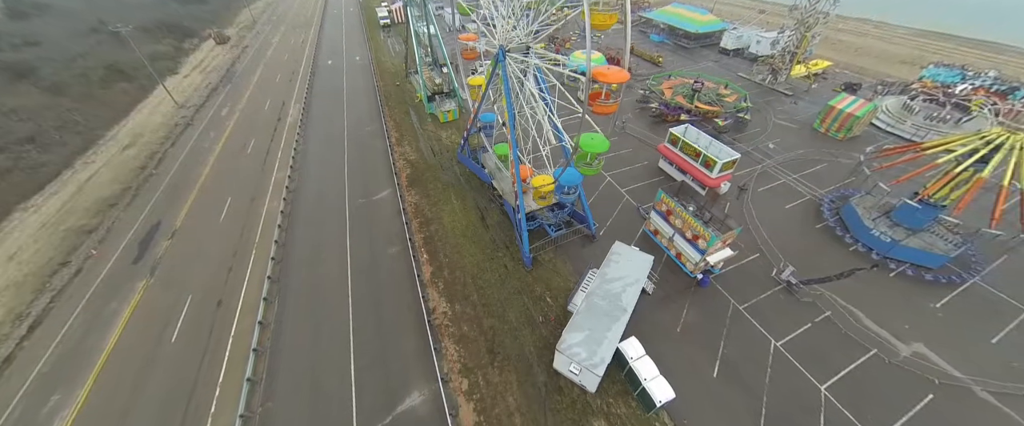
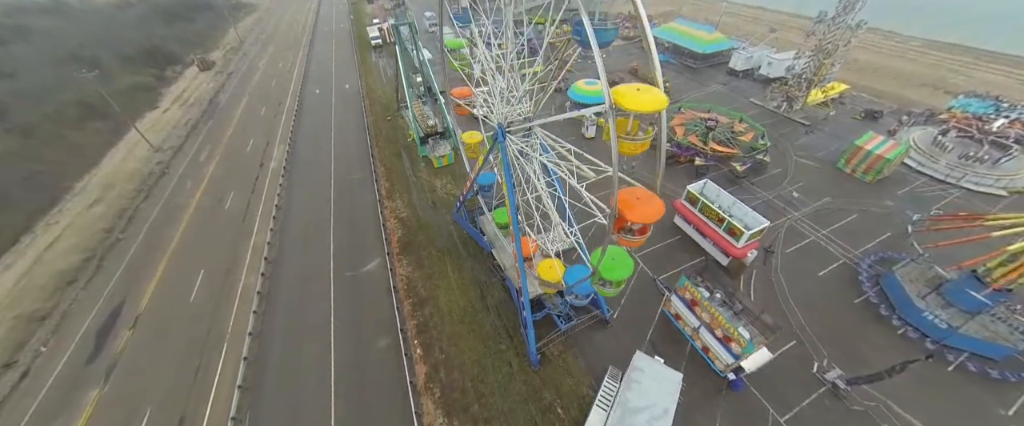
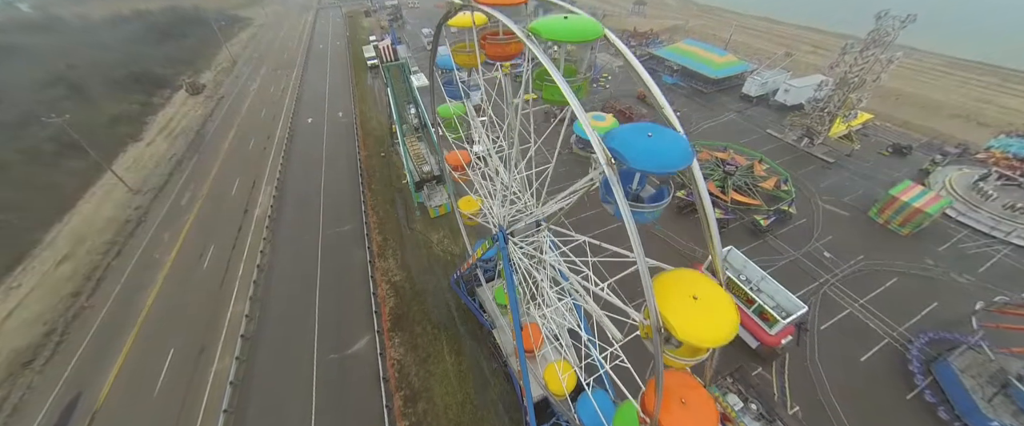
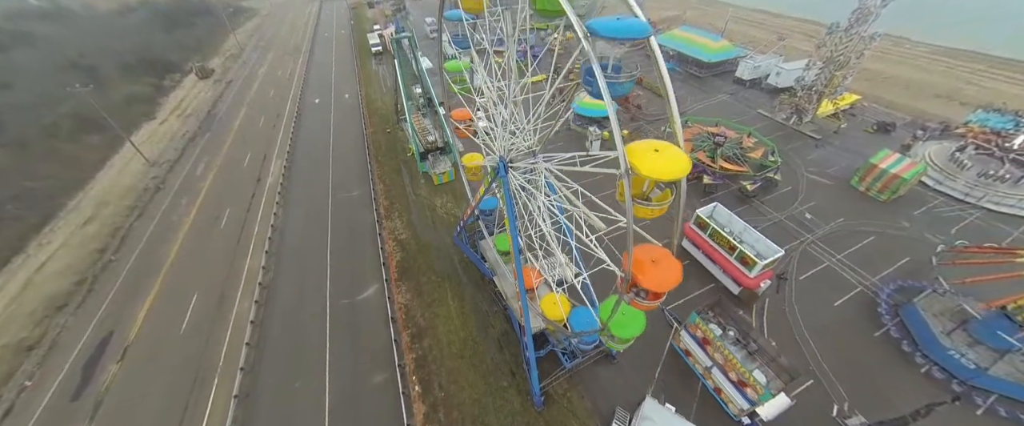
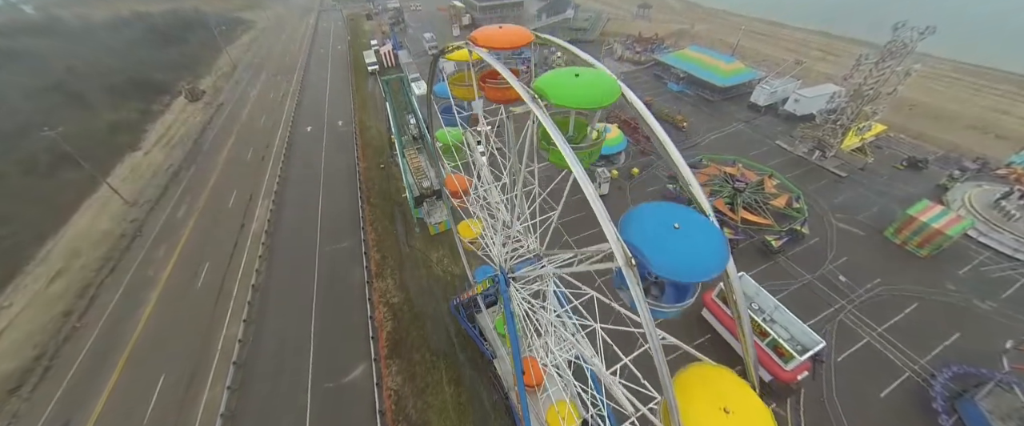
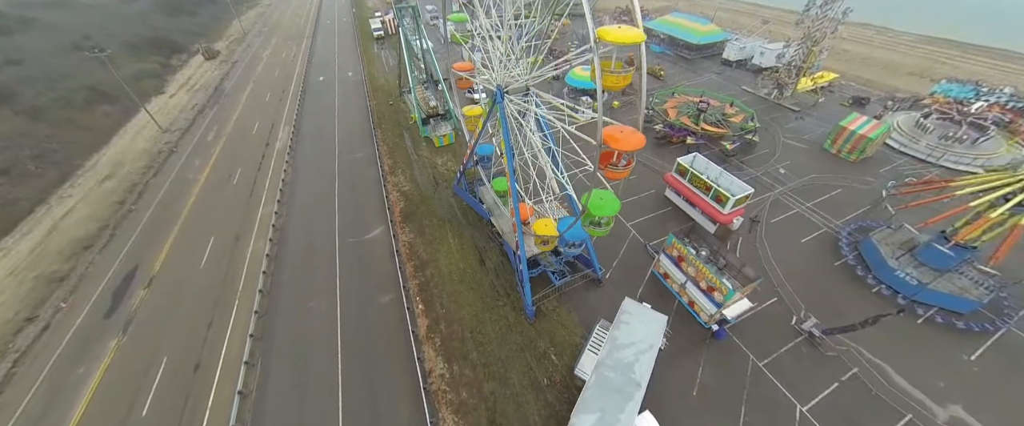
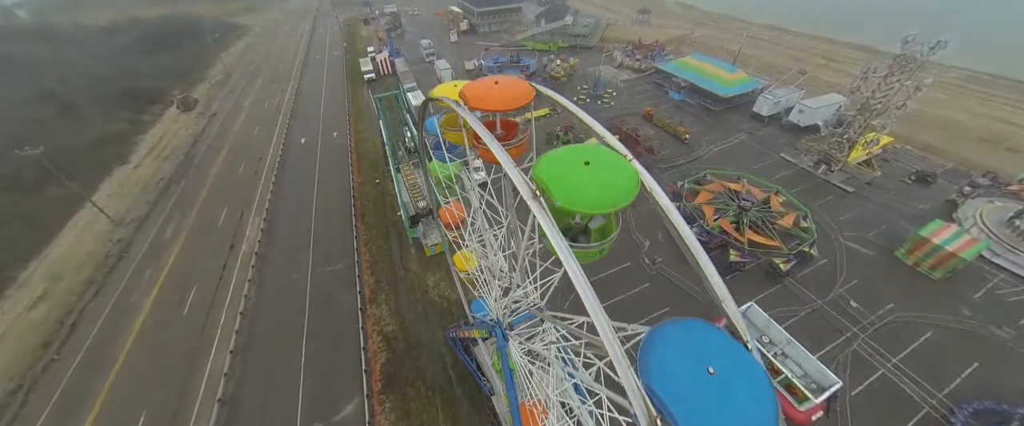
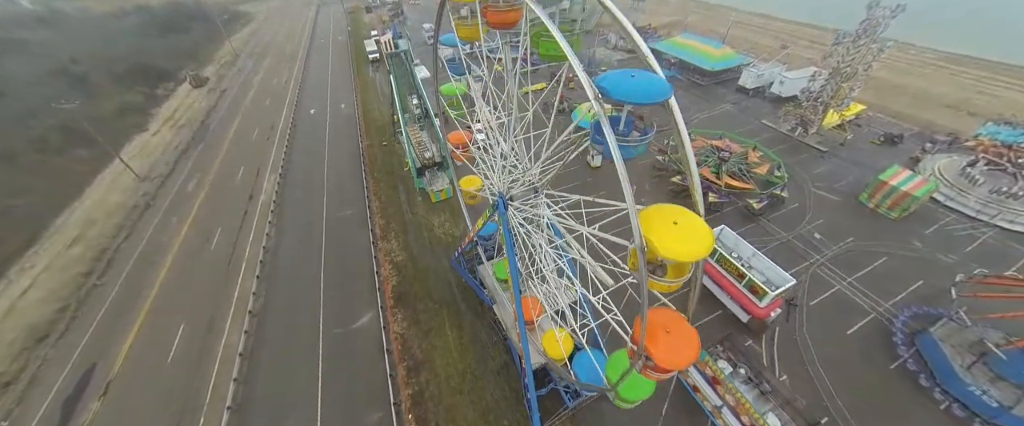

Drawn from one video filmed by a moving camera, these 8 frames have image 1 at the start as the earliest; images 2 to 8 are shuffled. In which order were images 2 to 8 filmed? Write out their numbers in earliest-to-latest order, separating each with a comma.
6, 2, 4, 8, 3, 5, 7
